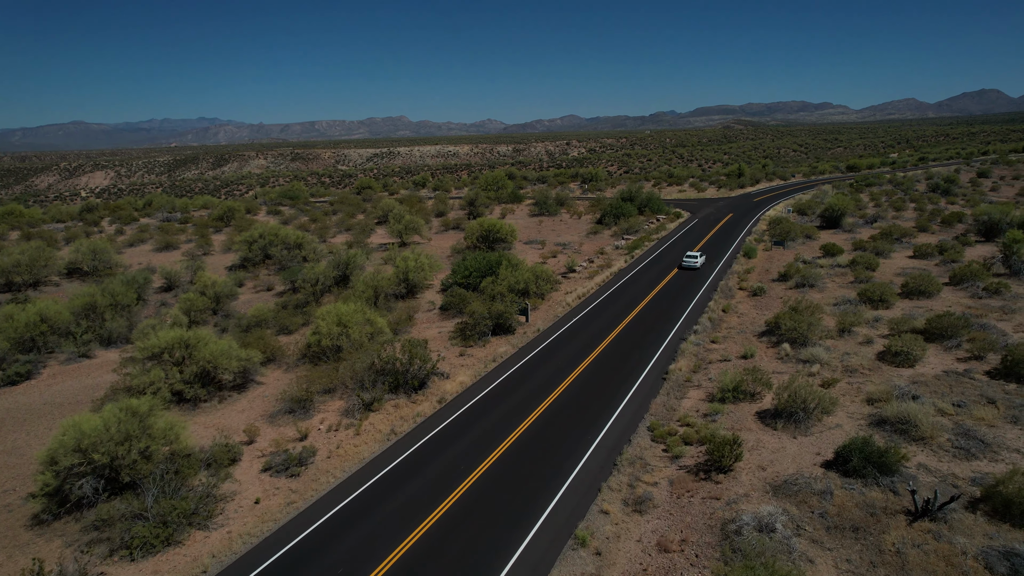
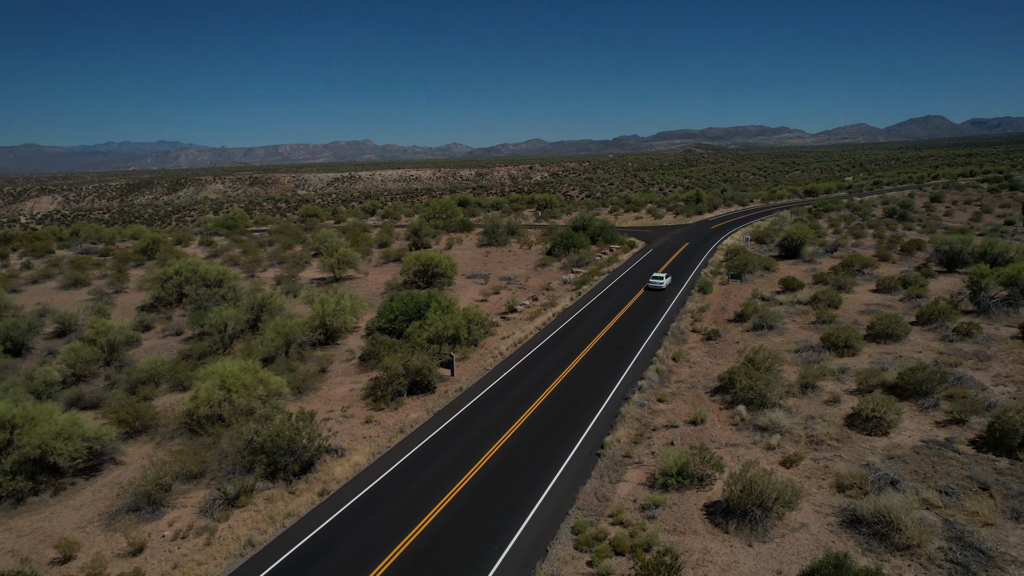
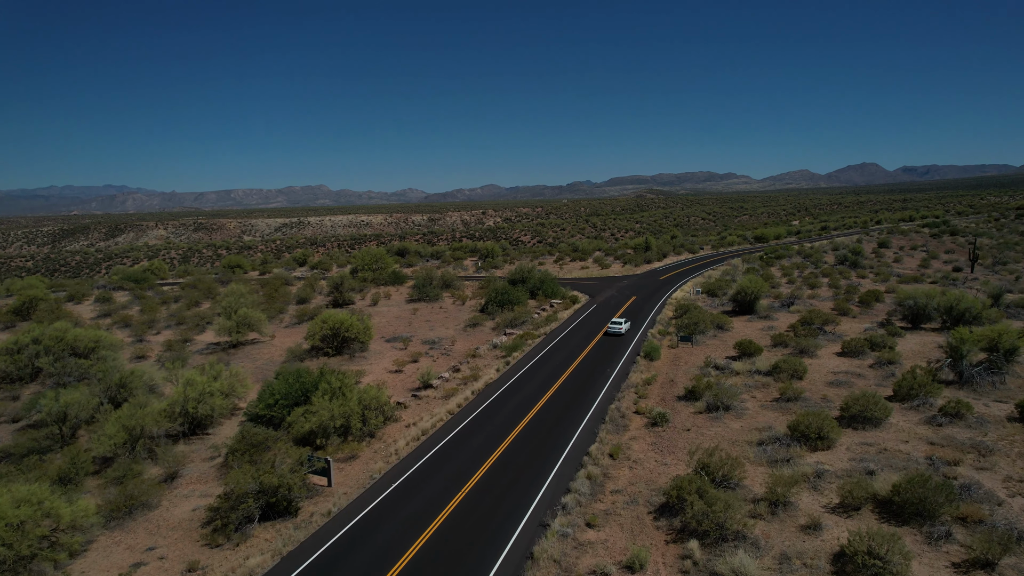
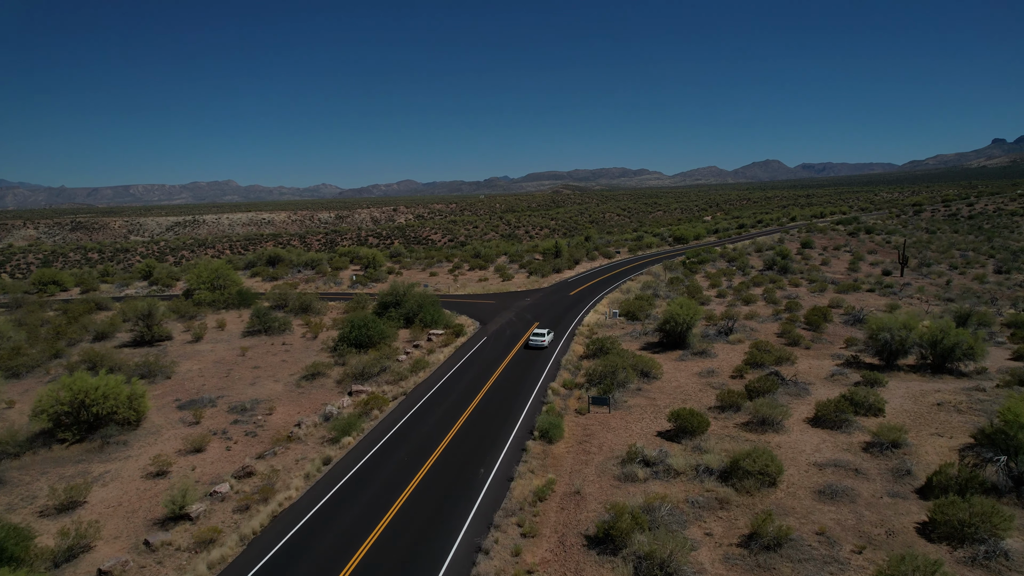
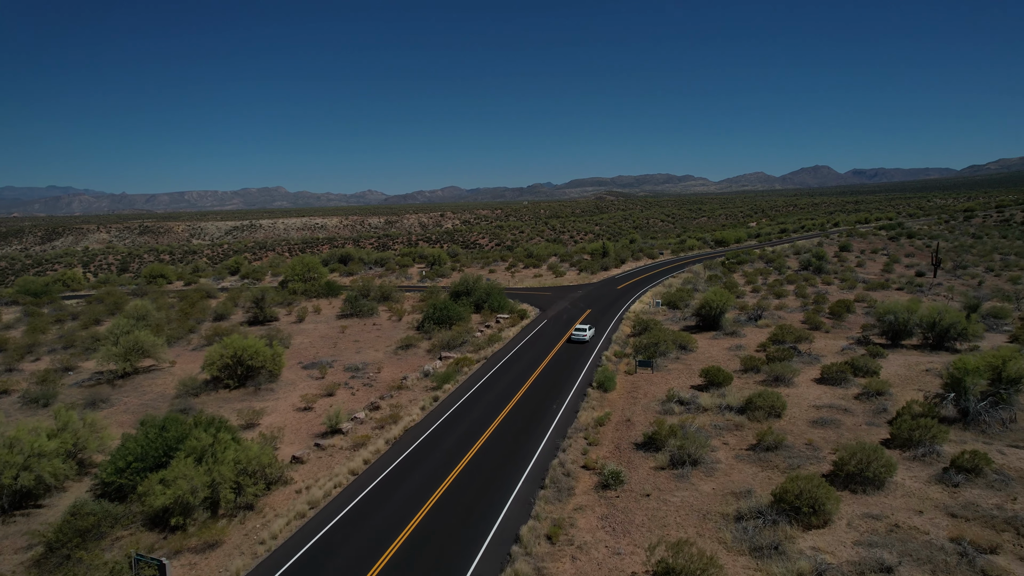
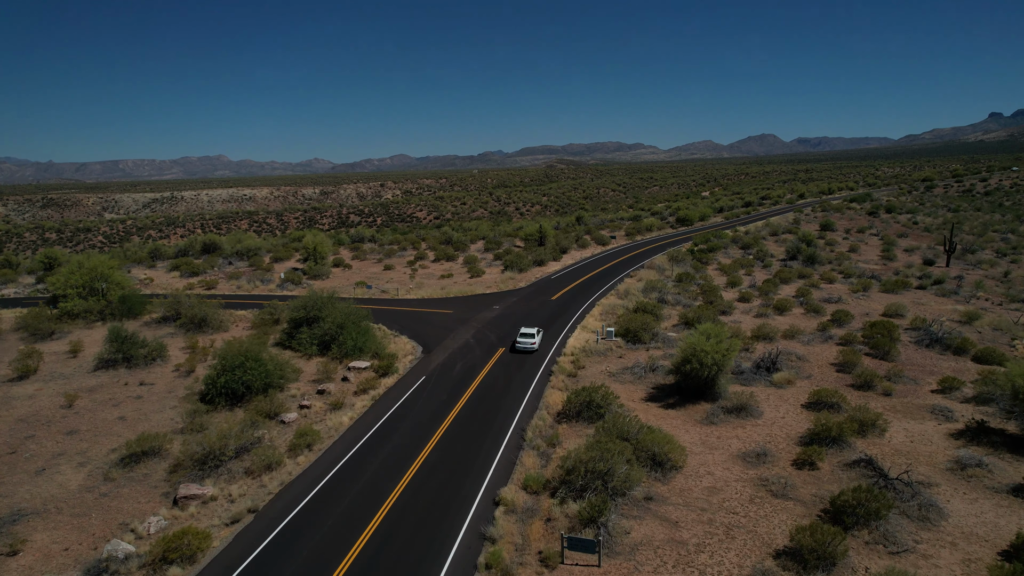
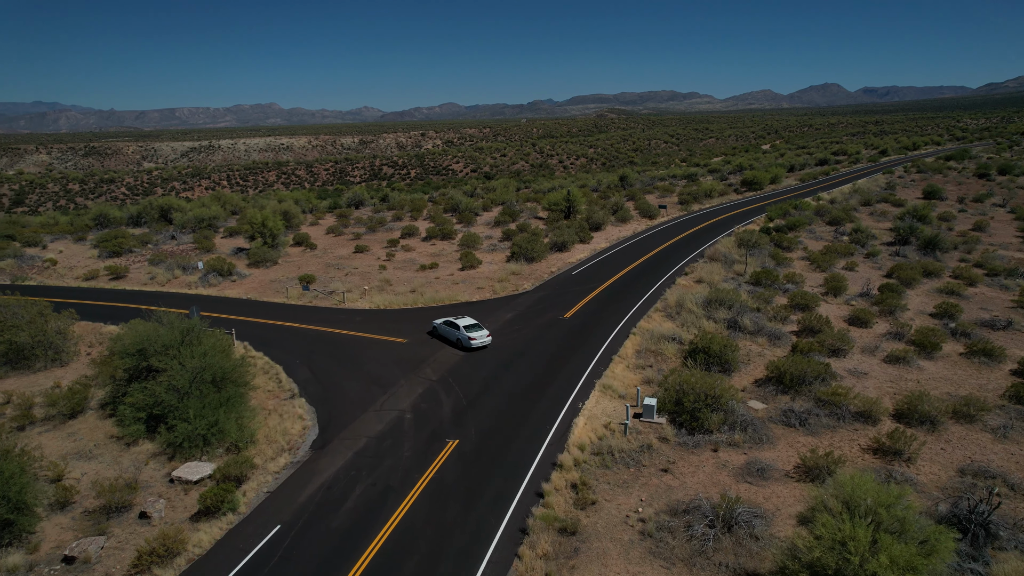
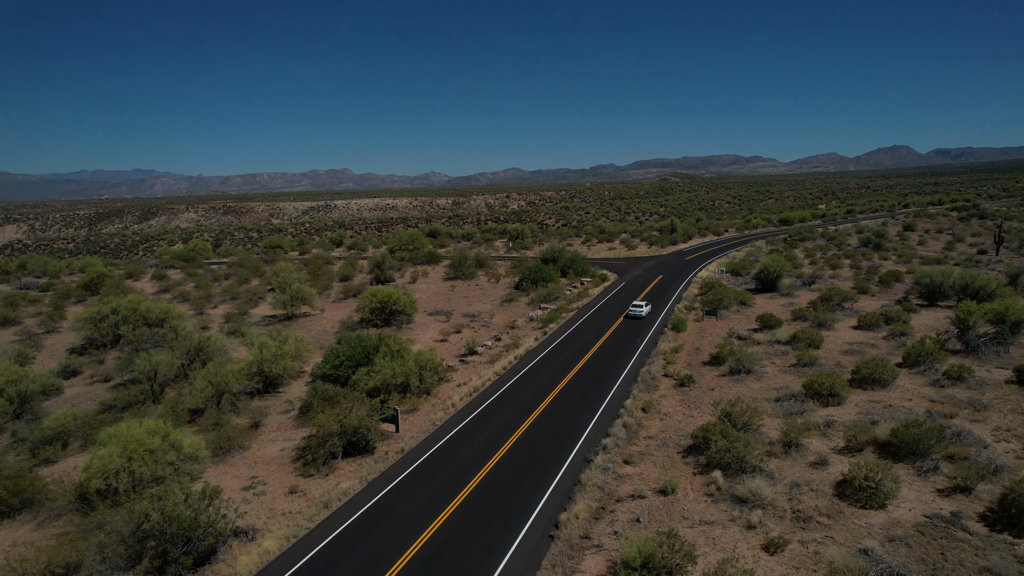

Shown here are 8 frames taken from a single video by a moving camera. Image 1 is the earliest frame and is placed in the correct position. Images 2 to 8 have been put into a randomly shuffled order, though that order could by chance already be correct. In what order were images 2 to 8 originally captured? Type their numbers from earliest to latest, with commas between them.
2, 8, 3, 5, 4, 6, 7
